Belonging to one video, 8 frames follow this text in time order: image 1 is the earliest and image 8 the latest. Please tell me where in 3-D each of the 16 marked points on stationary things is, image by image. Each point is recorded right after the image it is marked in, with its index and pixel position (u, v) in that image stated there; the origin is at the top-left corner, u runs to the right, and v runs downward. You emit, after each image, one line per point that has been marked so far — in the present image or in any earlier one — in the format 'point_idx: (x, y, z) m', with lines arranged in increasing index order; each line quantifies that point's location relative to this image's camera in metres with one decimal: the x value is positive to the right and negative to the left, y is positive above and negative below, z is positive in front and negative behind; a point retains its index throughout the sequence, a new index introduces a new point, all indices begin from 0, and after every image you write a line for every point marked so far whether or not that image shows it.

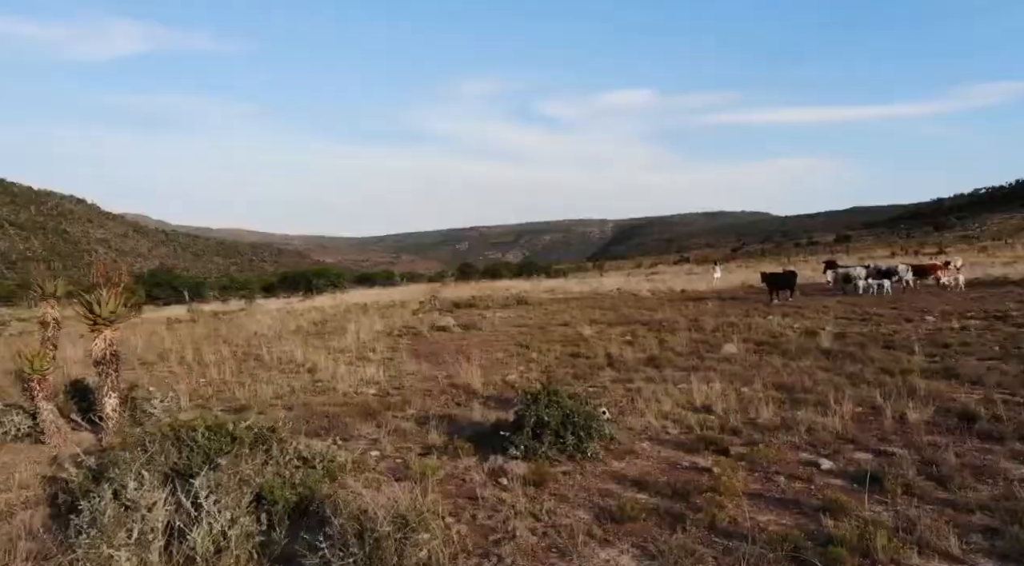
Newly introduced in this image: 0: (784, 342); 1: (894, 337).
0: (+6.2, -1.3, +18.9) m
1: (+8.9, -1.2, +19.2) m
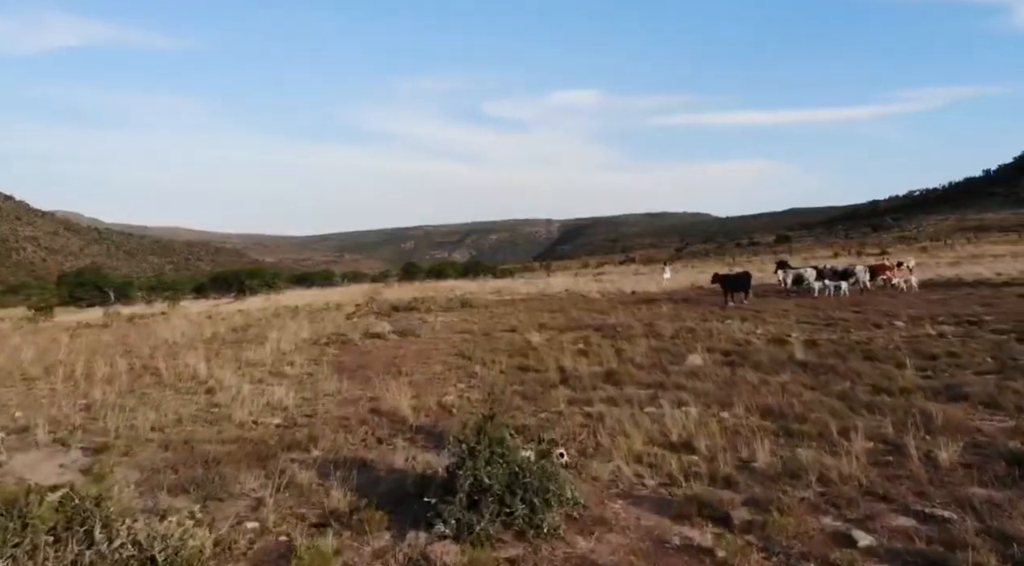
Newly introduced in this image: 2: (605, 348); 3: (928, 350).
0: (+5.0, -1.4, +17.1) m
1: (+7.6, -1.3, +17.5) m
2: (+2.1, -1.5, +18.7) m
3: (+8.2, -1.3, +16.2) m
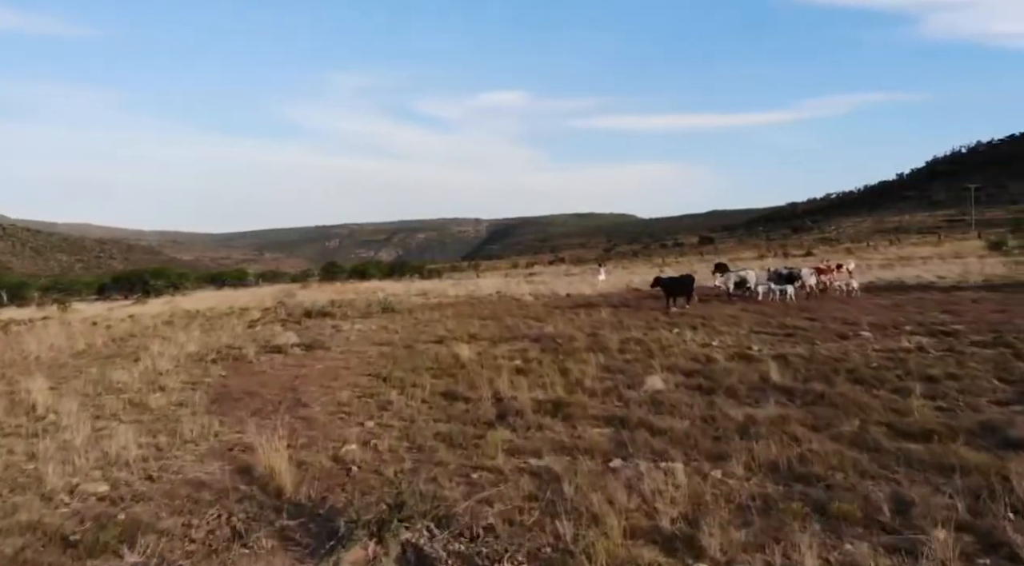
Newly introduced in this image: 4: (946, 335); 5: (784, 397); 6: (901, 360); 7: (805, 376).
0: (+3.7, -1.5, +14.6) m
1: (+6.3, -1.5, +15.2) m
2: (+0.7, -1.6, +16.0) m
3: (+6.9, -1.4, +14.0) m
4: (+10.0, -1.2, +18.9) m
5: (+3.9, -1.6, +11.8) m
6: (+7.2, -1.4, +15.2) m
7: (+4.9, -1.5, +13.5) m
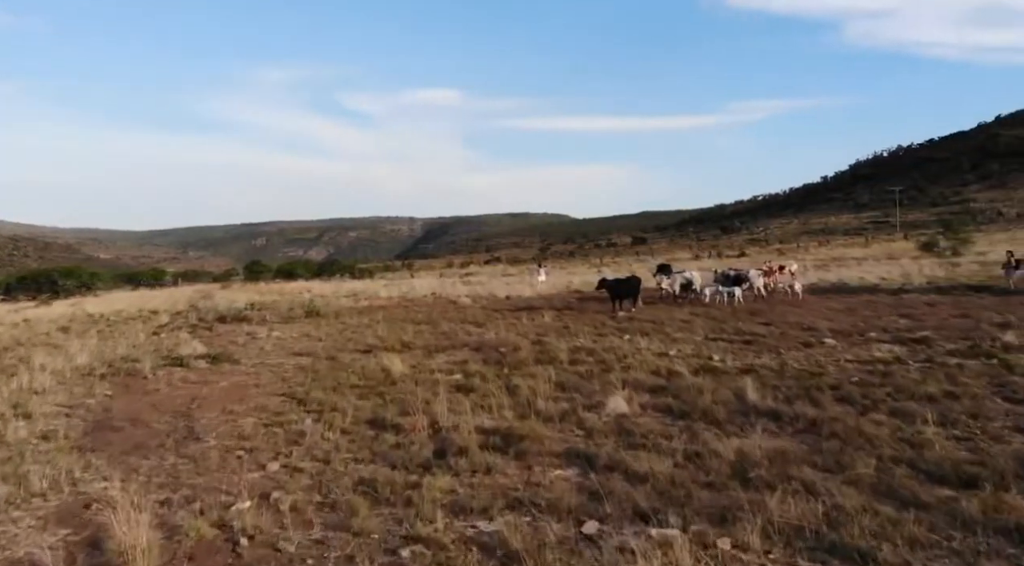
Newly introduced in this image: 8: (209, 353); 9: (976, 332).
0: (+2.7, -1.6, +12.8) m
1: (+5.3, -1.5, +13.7) m
2: (-0.4, -1.7, +14.0) m
3: (+6.0, -1.5, +12.5) m
4: (+8.7, -1.3, +17.6) m
5: (+3.2, -1.7, +10.1) m
6: (+6.2, -1.5, +13.7) m
7: (+4.0, -1.6, +11.9) m
8: (-7.3, -1.6, +19.8) m
9: (+10.6, -1.1, +18.7) m
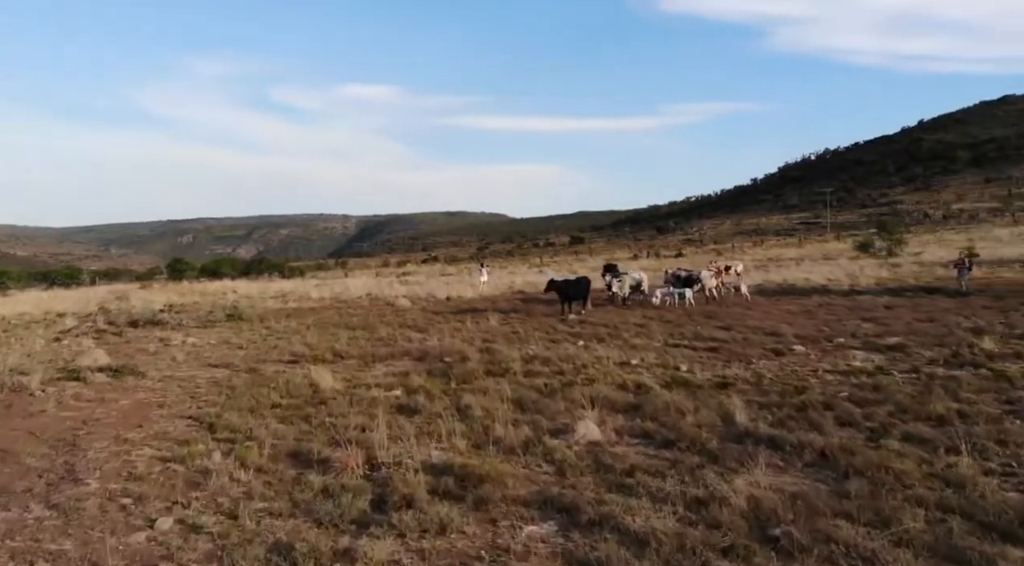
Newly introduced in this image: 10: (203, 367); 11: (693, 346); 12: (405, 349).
0: (+2.0, -1.7, +11.3) m
1: (+4.5, -1.6, +12.3) m
2: (-1.1, -1.8, +12.2) m
3: (+5.4, -1.6, +11.1) m
4: (+7.6, -1.3, +16.5) m
5: (+2.8, -1.8, +8.6) m
6: (+5.5, -1.6, +12.4) m
7: (+3.4, -1.7, +10.4) m
8: (-8.5, -1.7, +17.4) m
9: (+9.4, -1.2, +17.7) m
10: (-6.8, -1.8, +18.2) m
11: (+4.0, -1.4, +18.0) m
12: (-2.5, -1.5, +19.6) m
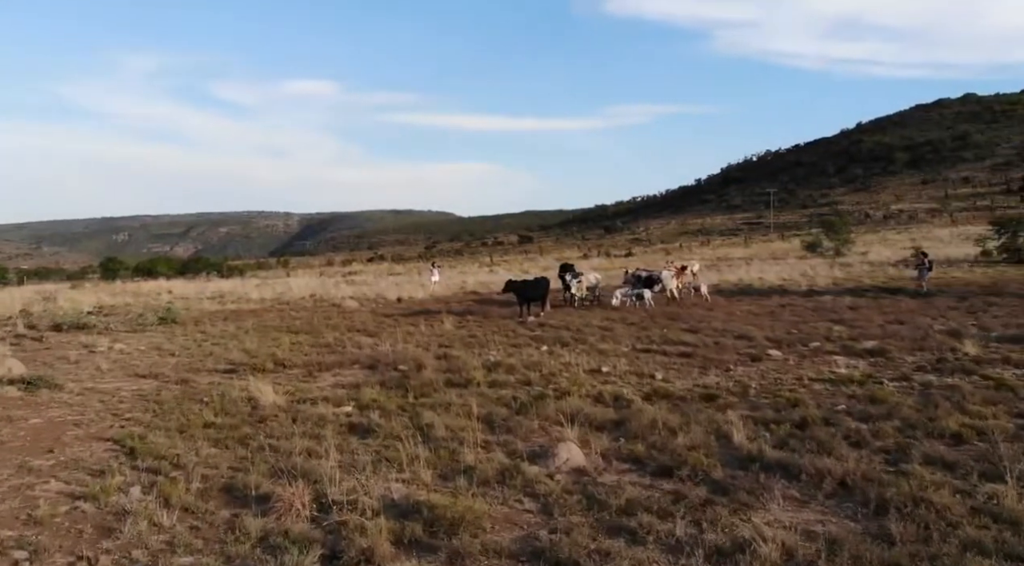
0: (+1.7, -1.7, +10.1) m
1: (+4.1, -1.6, +11.3) m
2: (-1.6, -1.8, +10.8) m
3: (+5.0, -1.6, +10.2) m
4: (+6.9, -1.4, +15.7) m
5: (+2.5, -1.8, +7.5) m
6: (+5.0, -1.6, +11.4) m
7: (+3.1, -1.7, +9.3) m
8: (-9.2, -1.7, +15.6) m
9: (+8.6, -1.2, +17.0) m
10: (-7.7, -1.8, +16.5) m
11: (+3.1, -1.4, +17.0) m
12: (-3.5, -1.6, +18.1) m
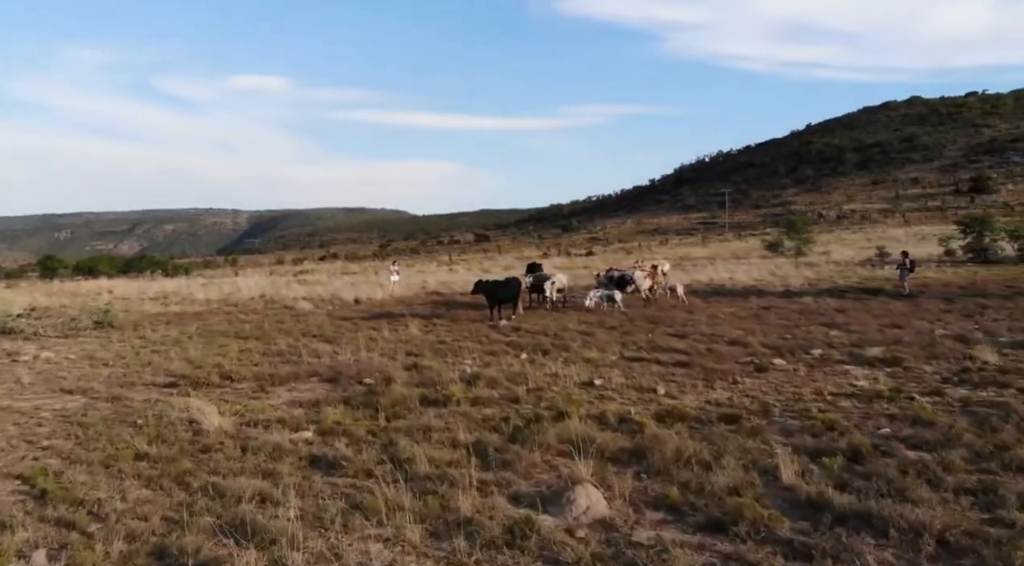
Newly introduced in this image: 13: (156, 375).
0: (+1.6, -1.8, +8.5) m
1: (+4.0, -1.7, +9.9) m
2: (-1.6, -1.9, +9.1) m
3: (+5.0, -1.7, +8.8) m
4: (+6.6, -1.4, +14.4) m
5: (+2.7, -1.9, +6.0) m
6: (+4.9, -1.7, +10.0) m
7: (+3.1, -1.8, +7.8) m
8: (-9.5, -1.8, +13.4) m
9: (+8.2, -1.3, +15.8) m
10: (-8.0, -1.9, +14.4) m
11: (+2.7, -1.5, +15.5) m
12: (-3.9, -1.6, +16.2) m
13: (-7.2, -1.7, +16.6) m
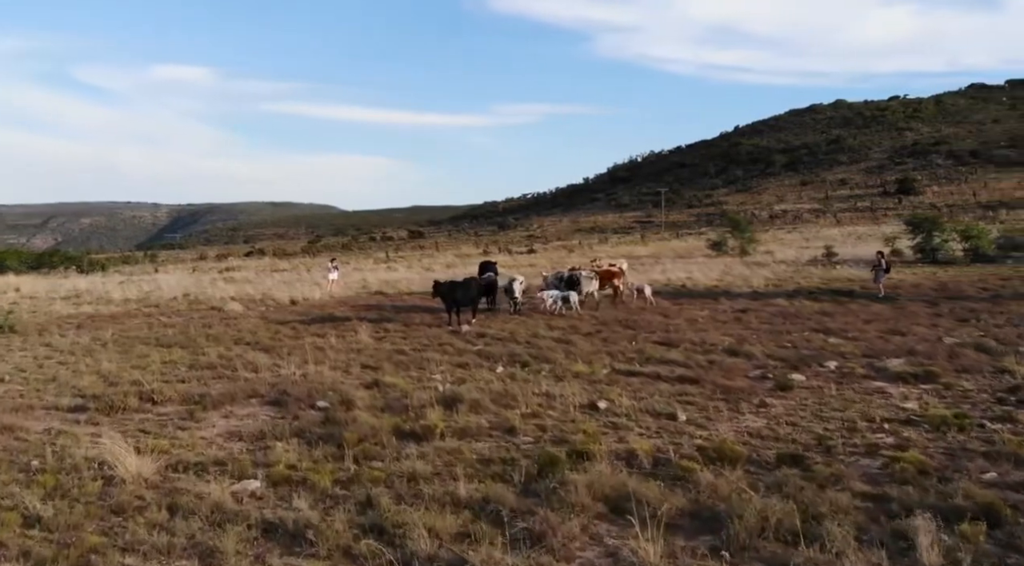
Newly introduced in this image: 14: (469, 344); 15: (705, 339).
0: (+1.9, -1.8, +6.5) m
1: (+4.1, -1.8, +8.0) m
2: (-1.4, -1.9, +6.7) m
3: (+5.2, -1.8, +7.0) m
4: (+6.3, -1.5, +12.7) m
5: (+3.1, -2.0, +4.0) m
6: (+5.0, -1.7, +8.3) m
7: (+3.4, -1.9, +5.9) m
8: (-9.6, -1.8, +10.4) m
9: (+7.8, -1.3, +14.3) m
10: (-8.2, -1.9, +11.5) m
11: (+2.4, -1.5, +13.5) m
12: (-4.3, -1.7, +13.7) m
13: (-7.6, -1.8, +13.8) m
14: (-0.9, -1.3, +18.4) m
15: (+4.2, -1.3, +18.0) m
